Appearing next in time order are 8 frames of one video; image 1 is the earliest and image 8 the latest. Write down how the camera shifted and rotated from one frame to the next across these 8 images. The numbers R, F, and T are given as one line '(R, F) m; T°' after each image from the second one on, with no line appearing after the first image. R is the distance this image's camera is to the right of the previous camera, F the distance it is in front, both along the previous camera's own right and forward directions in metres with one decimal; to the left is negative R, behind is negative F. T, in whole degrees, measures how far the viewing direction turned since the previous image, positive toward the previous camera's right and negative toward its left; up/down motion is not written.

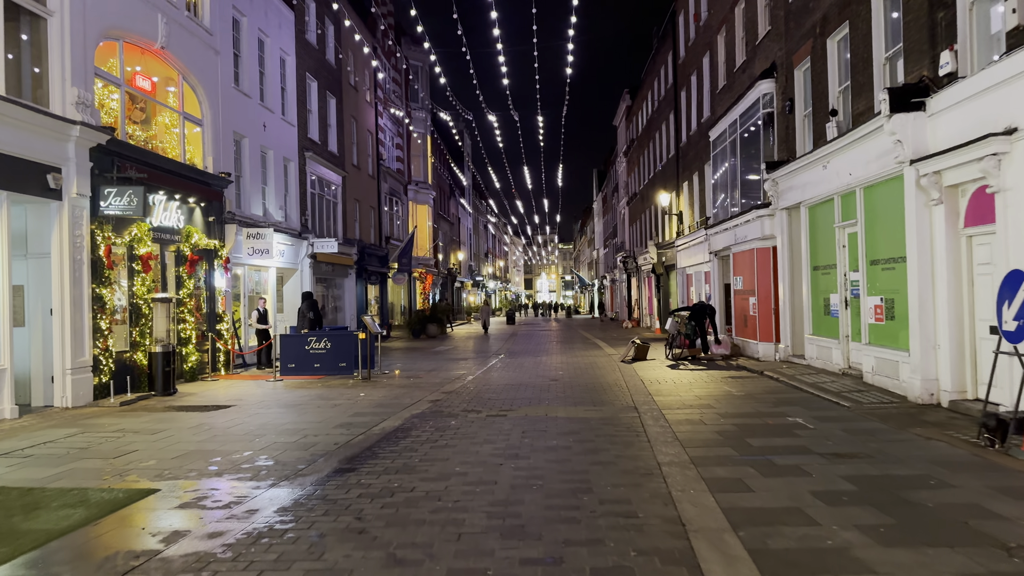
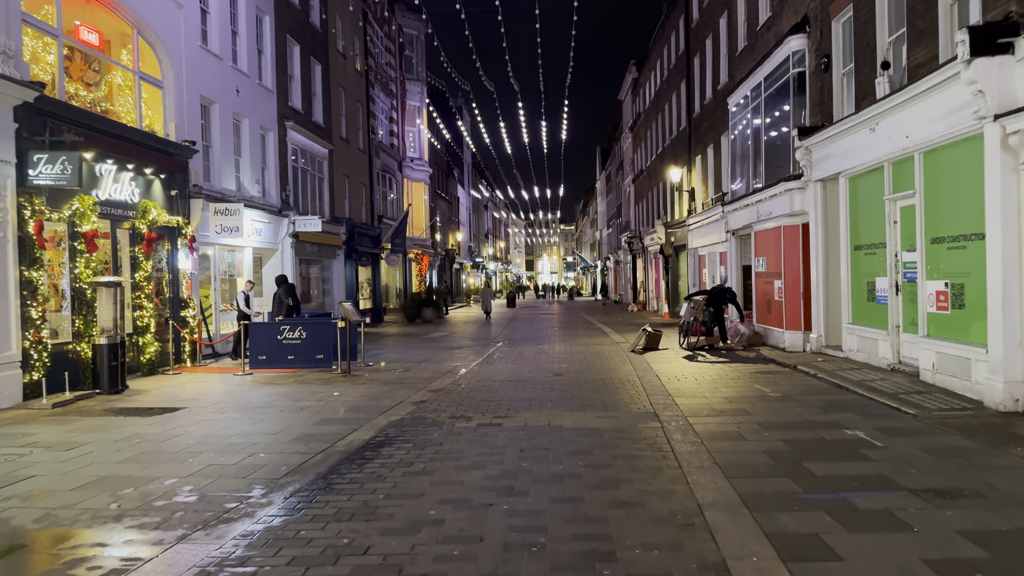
(+0.1, +1.7) m; 0°
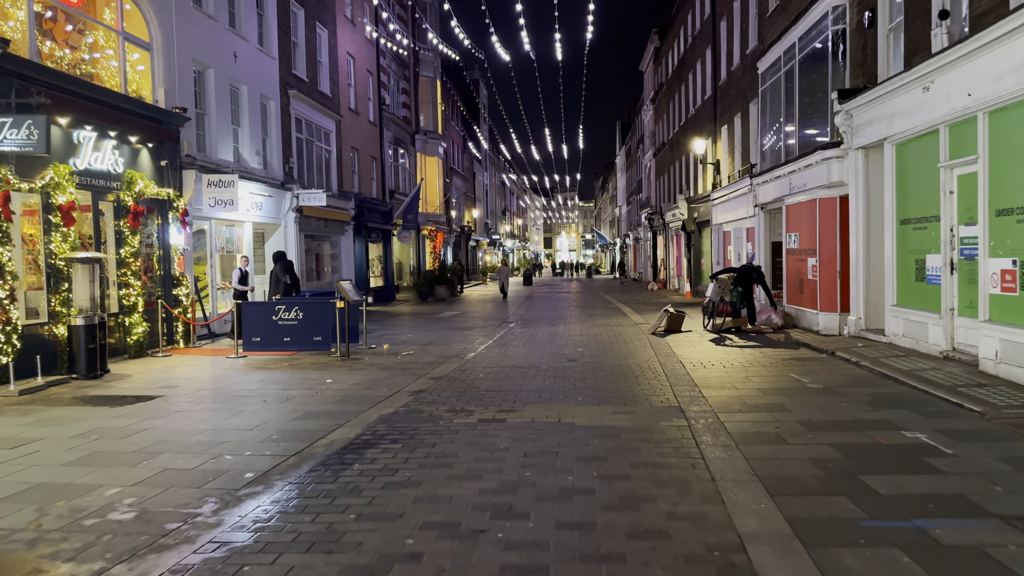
(+0.1, +1.0) m; -1°
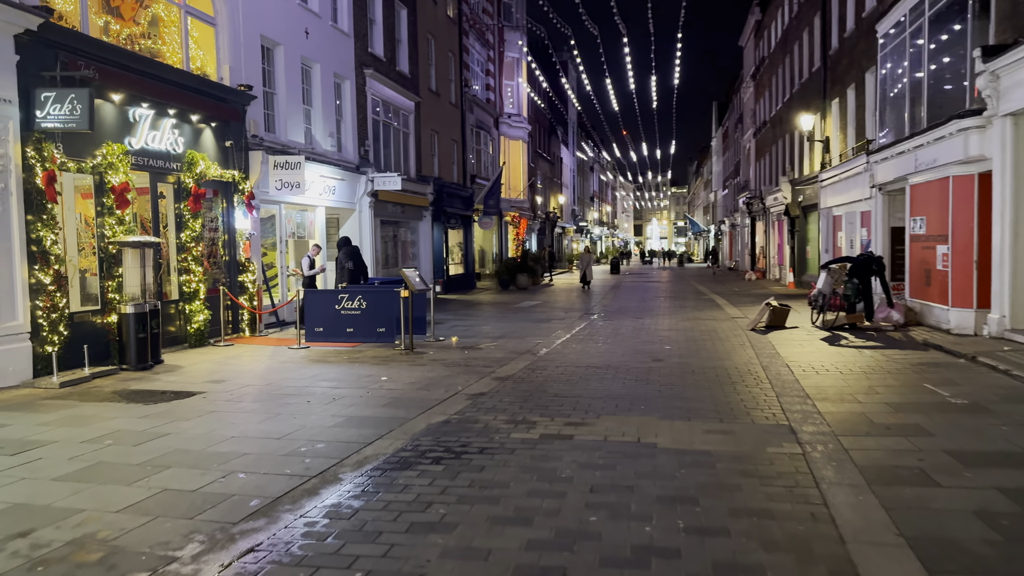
(+0.1, +1.2) m; -7°
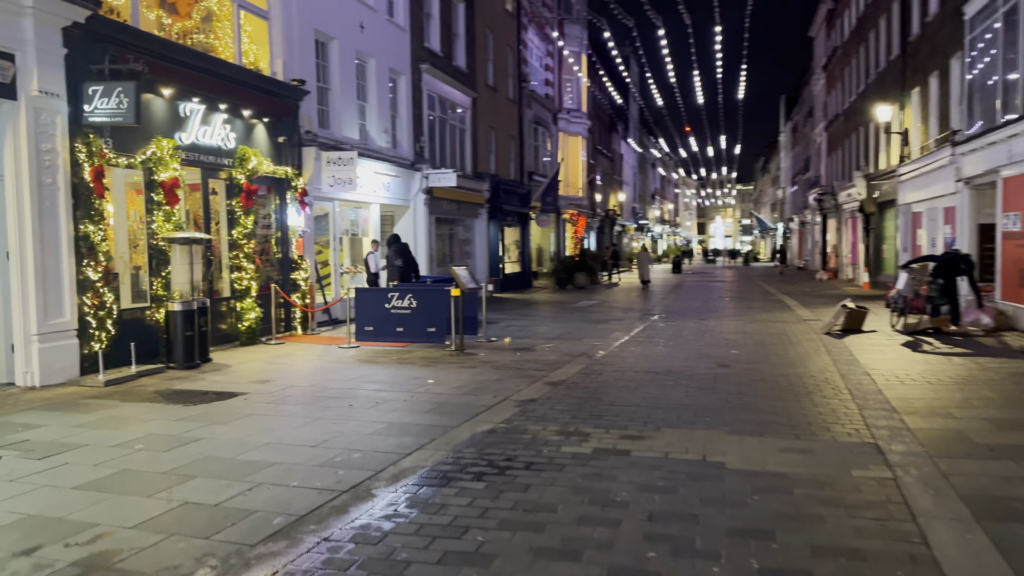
(+0.1, +0.5) m; -4°
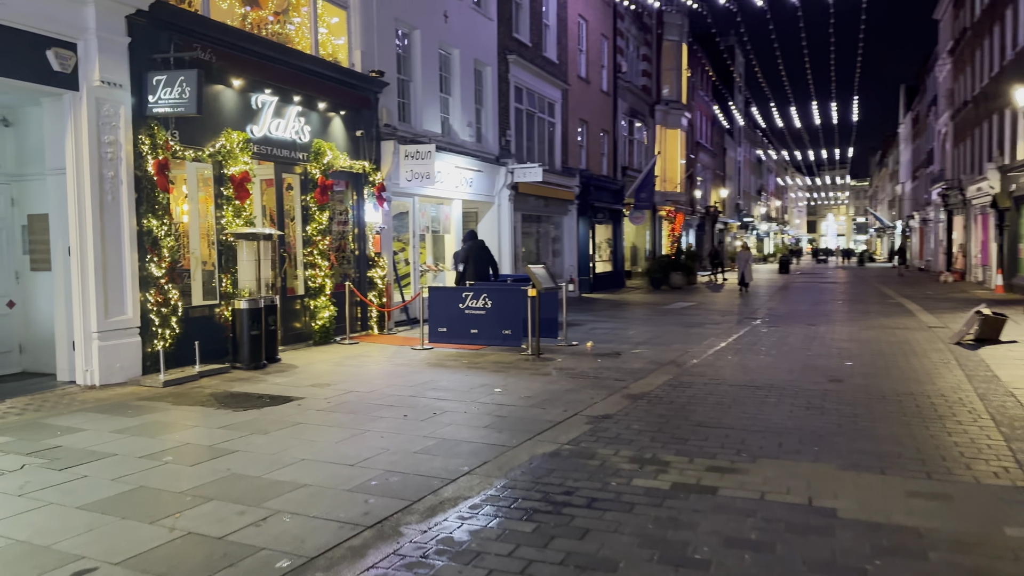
(+0.2, +0.8) m; -7°
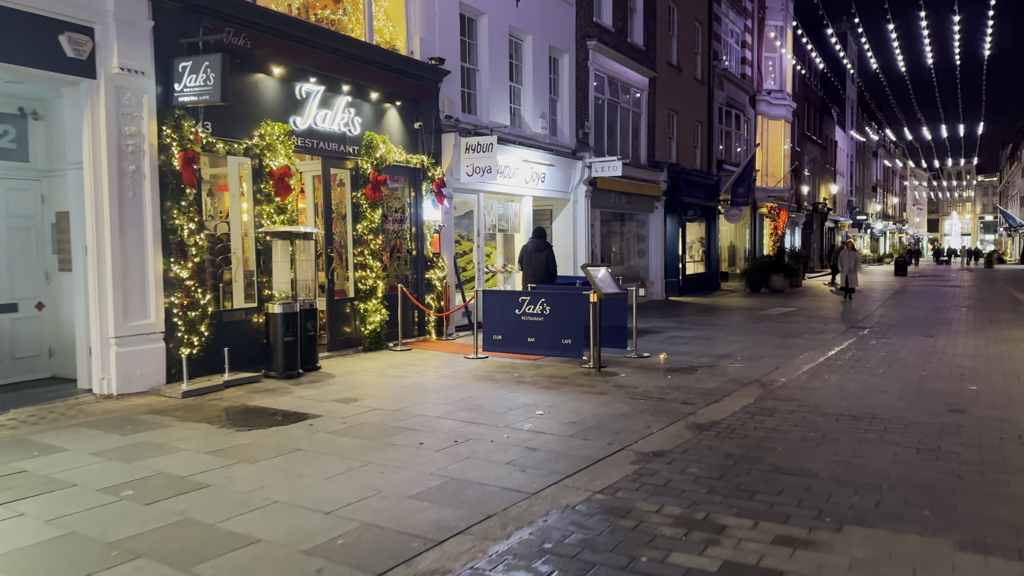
(+0.5, +1.1) m; -7°
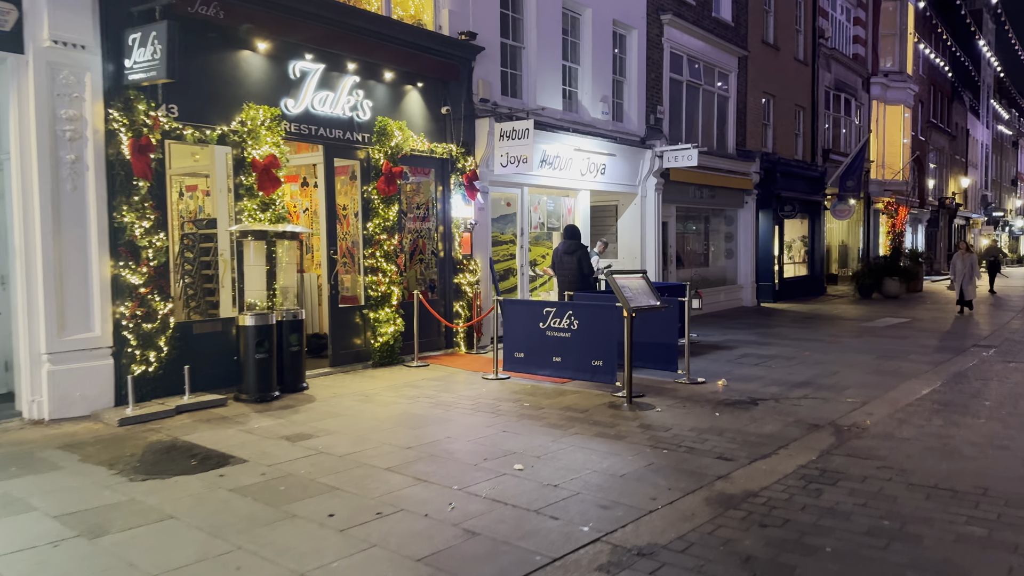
(+0.9, +1.6) m; -8°
